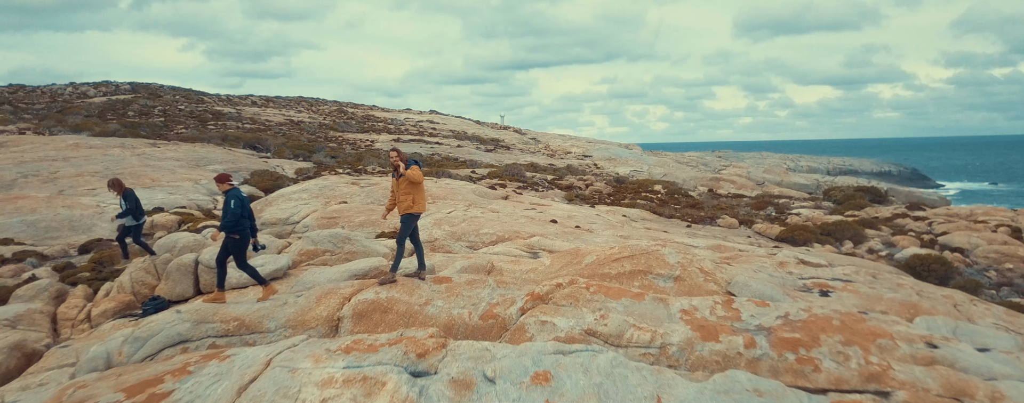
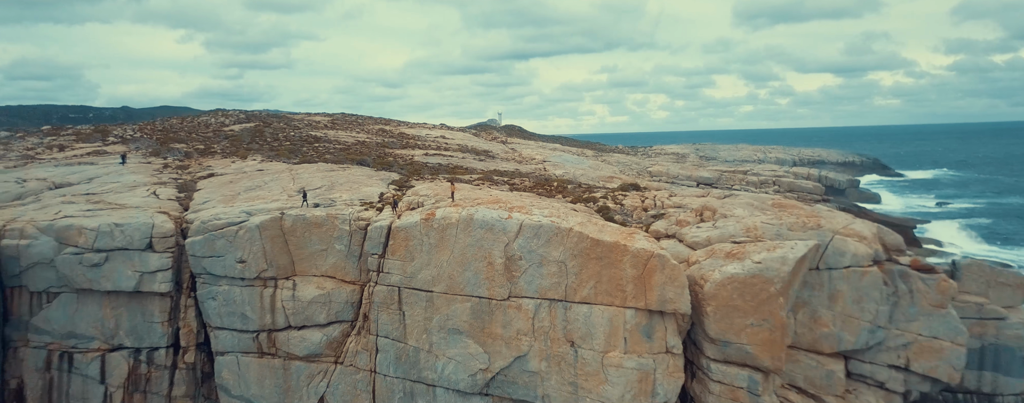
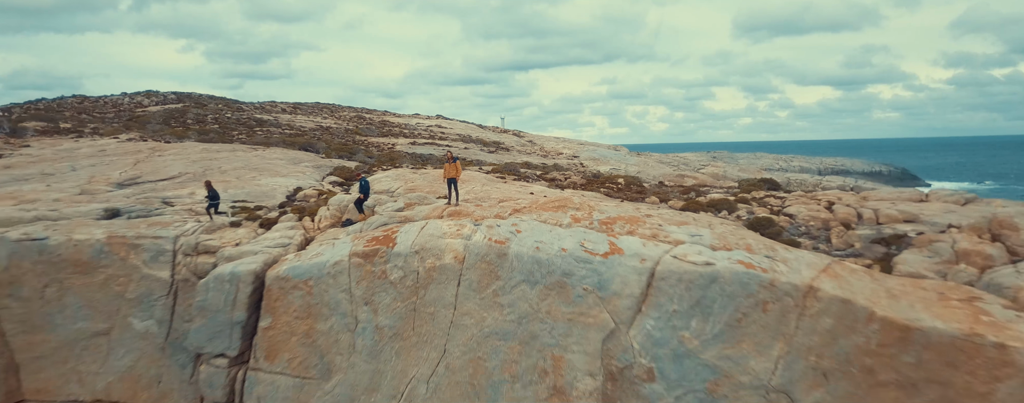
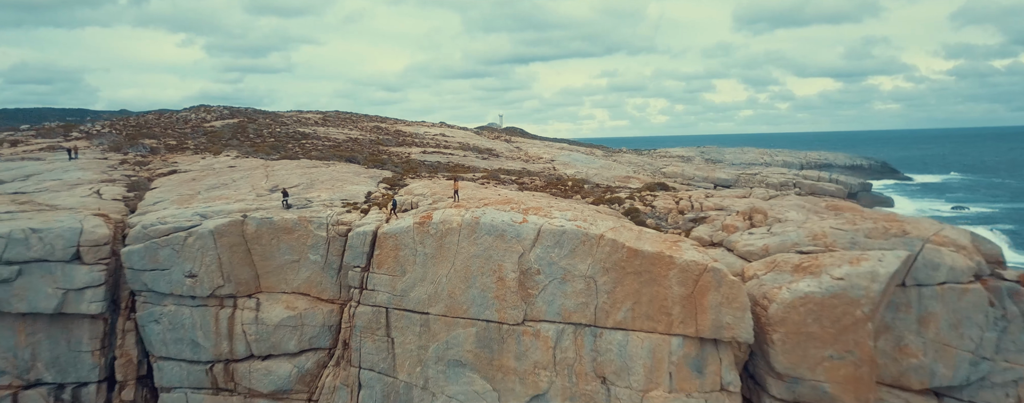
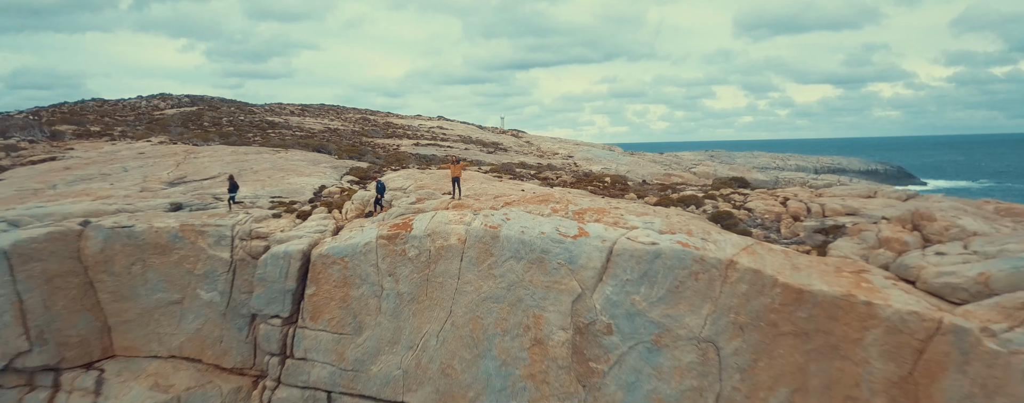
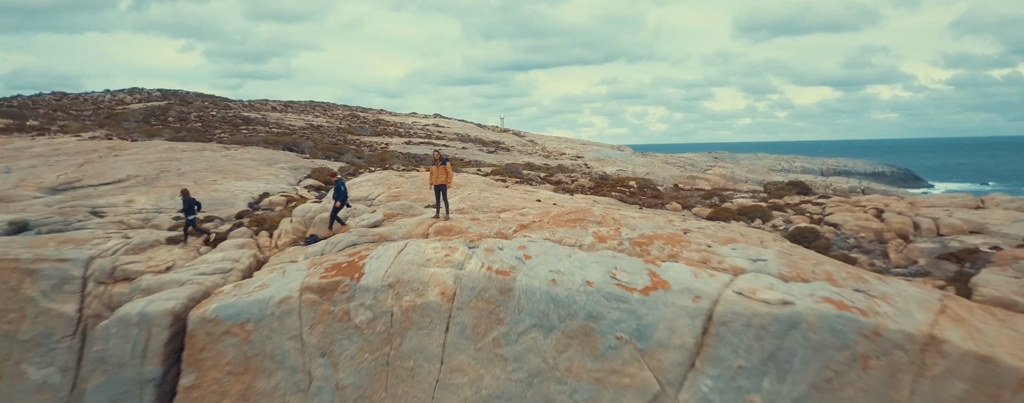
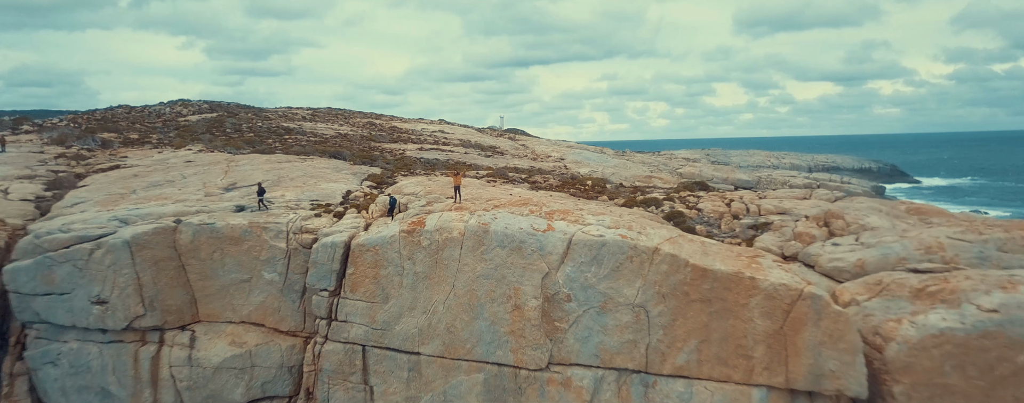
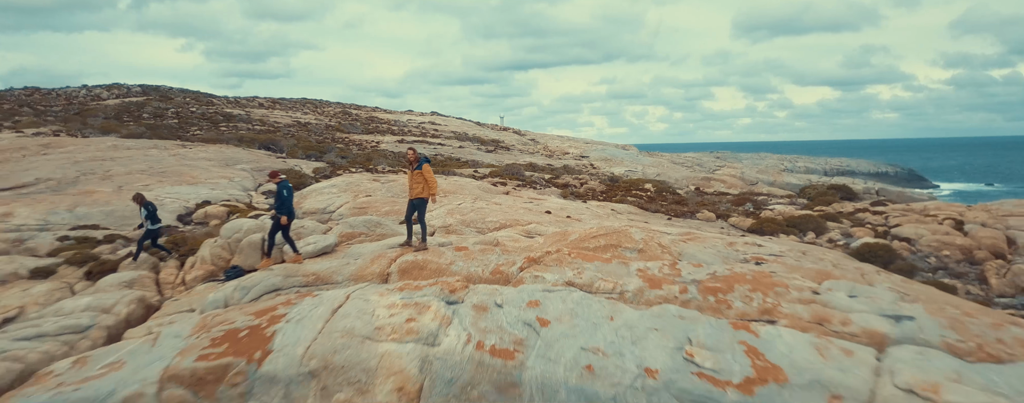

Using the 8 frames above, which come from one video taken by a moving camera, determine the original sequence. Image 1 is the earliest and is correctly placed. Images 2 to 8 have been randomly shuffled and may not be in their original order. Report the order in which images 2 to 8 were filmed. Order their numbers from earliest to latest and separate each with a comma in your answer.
8, 6, 3, 5, 7, 4, 2
